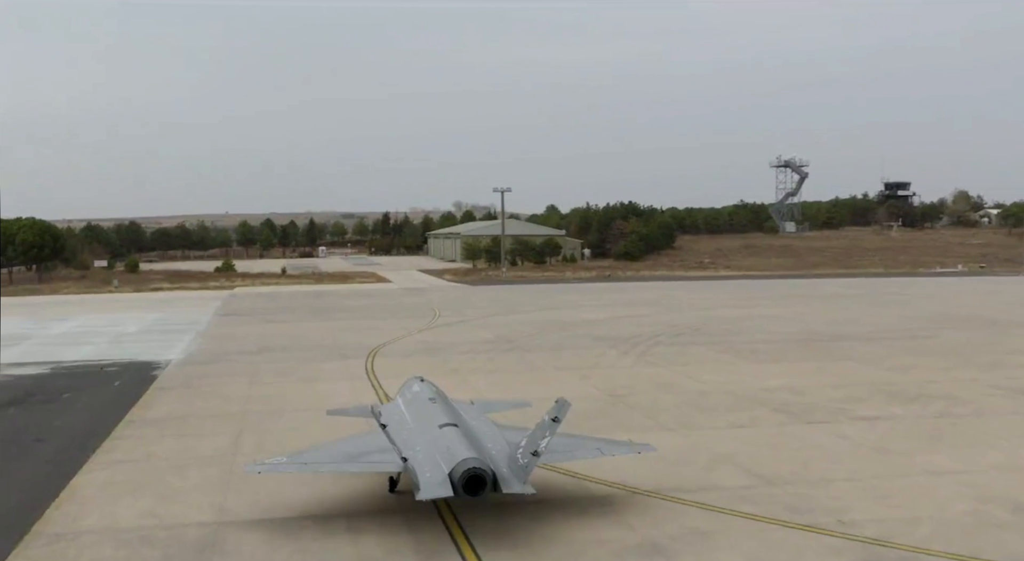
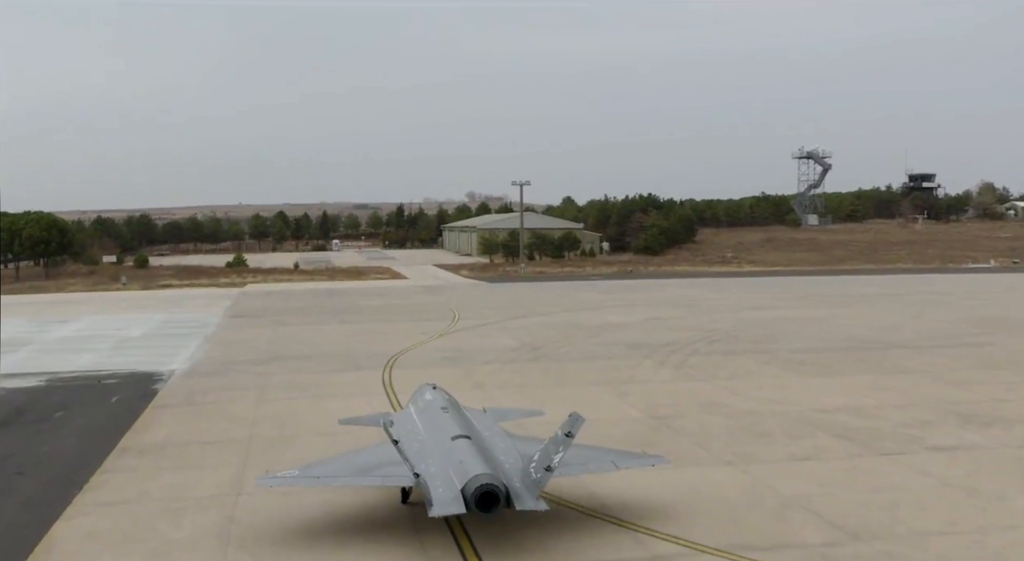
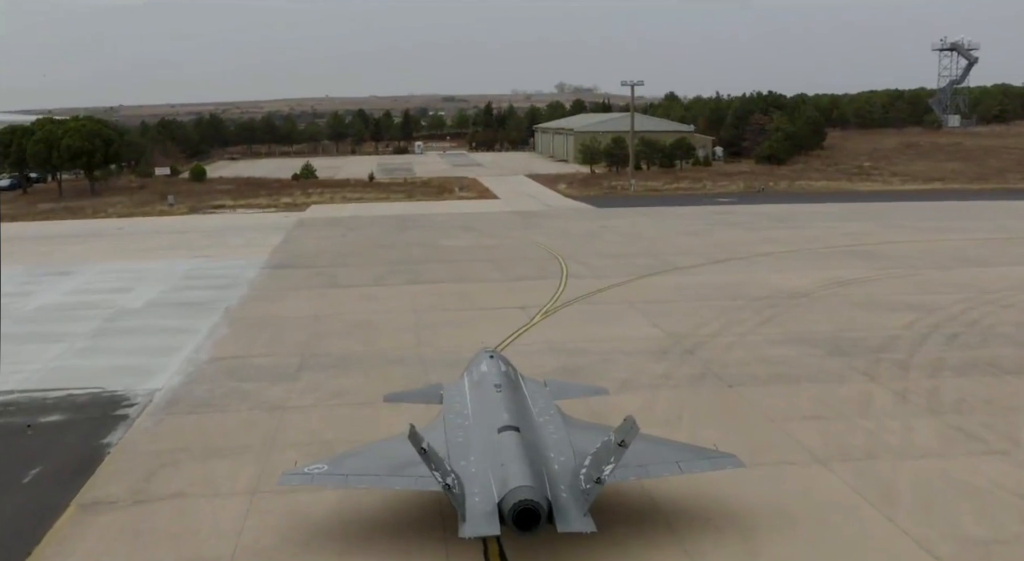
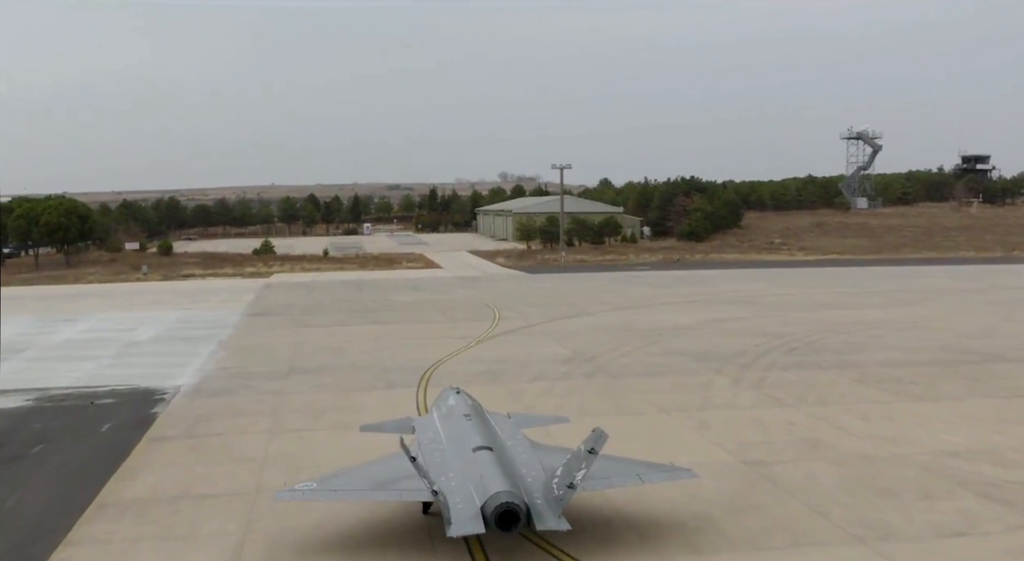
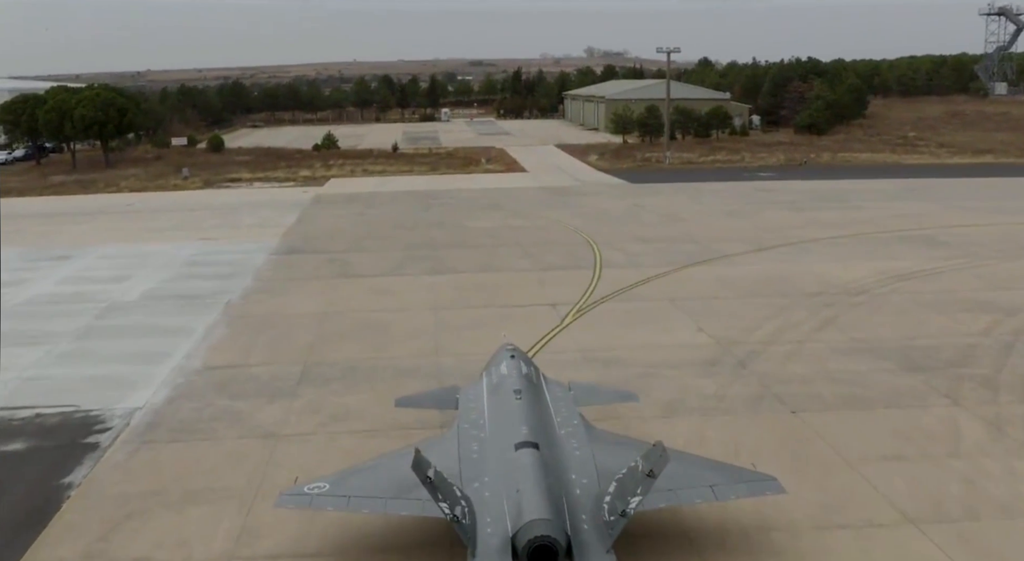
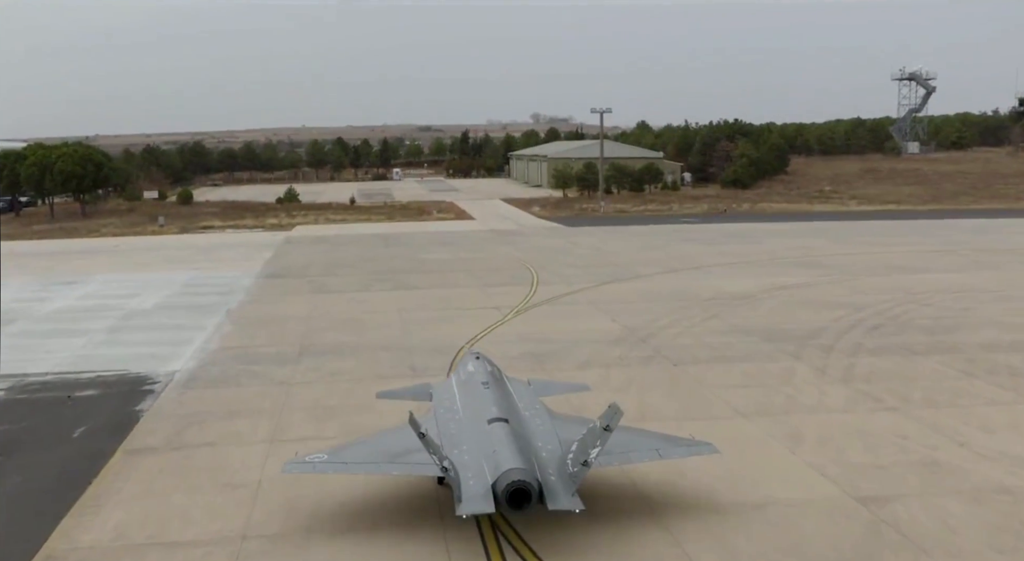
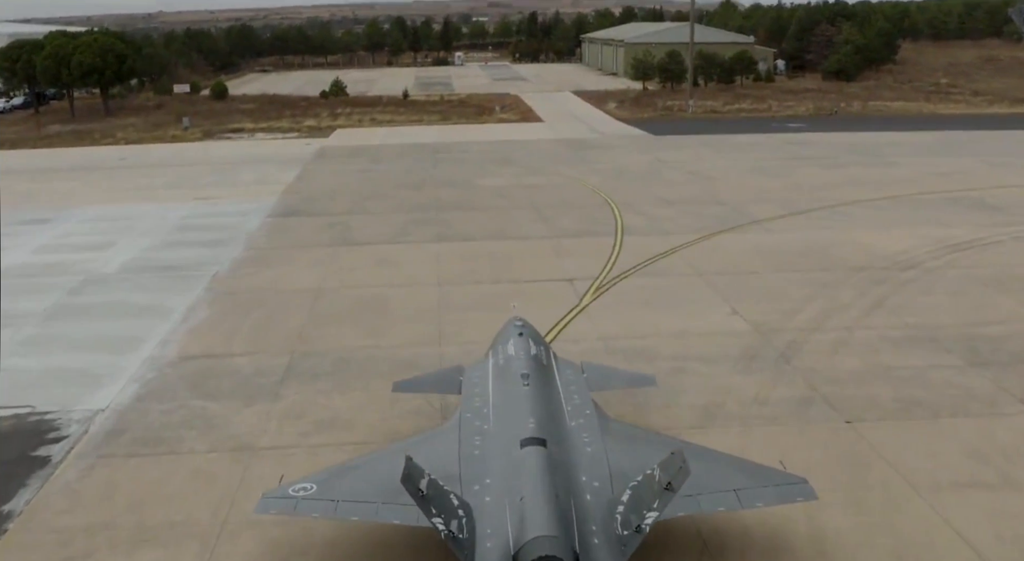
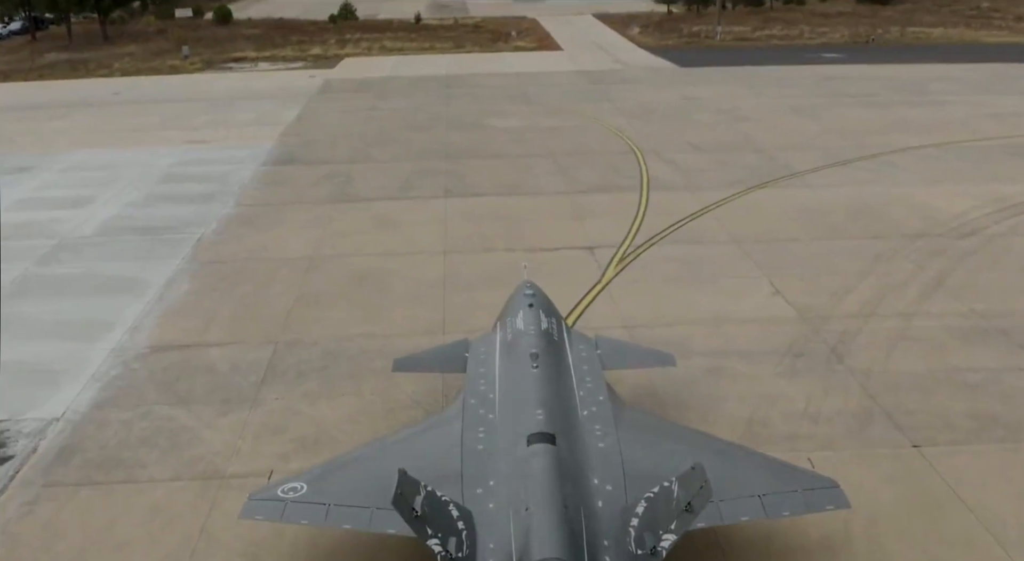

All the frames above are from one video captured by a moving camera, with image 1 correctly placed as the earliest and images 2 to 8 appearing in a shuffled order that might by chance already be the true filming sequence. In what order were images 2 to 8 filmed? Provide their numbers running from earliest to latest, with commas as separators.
2, 4, 6, 3, 5, 7, 8
